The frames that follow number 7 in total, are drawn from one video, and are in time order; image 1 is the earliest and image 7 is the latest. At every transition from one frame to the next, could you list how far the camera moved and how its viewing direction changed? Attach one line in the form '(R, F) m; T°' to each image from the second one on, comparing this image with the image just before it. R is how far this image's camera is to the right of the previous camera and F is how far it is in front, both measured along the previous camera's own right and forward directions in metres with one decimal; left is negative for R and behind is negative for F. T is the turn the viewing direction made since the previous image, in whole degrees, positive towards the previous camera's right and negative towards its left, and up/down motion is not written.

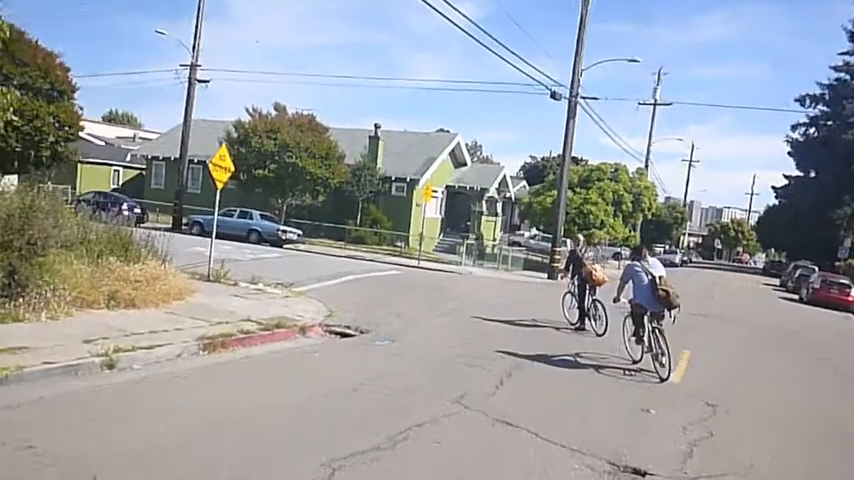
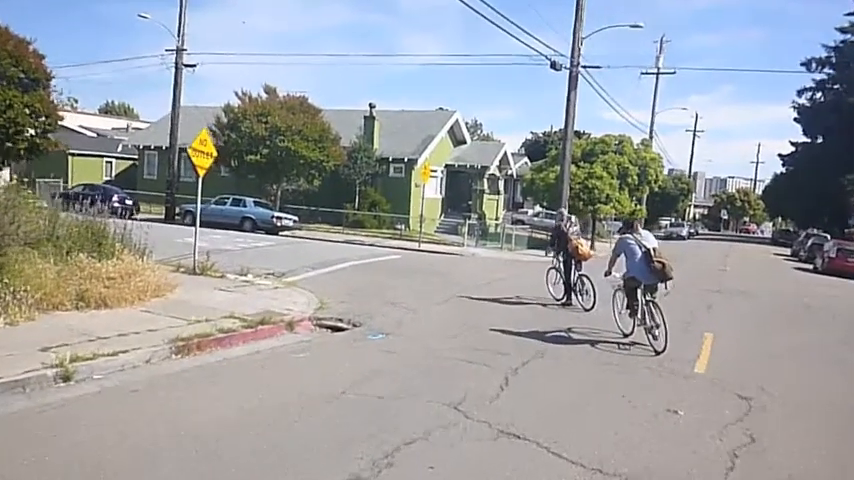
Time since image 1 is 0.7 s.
(+0.2, +1.1) m; 0°
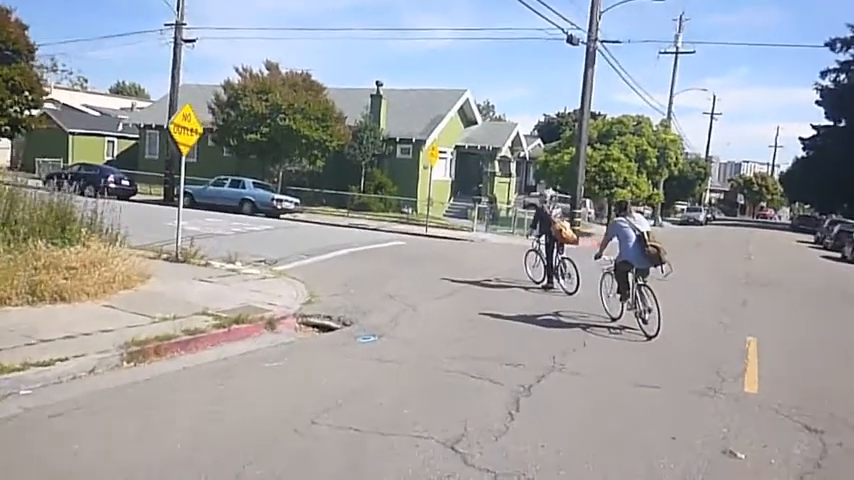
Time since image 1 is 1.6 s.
(+0.2, +1.6) m; -1°
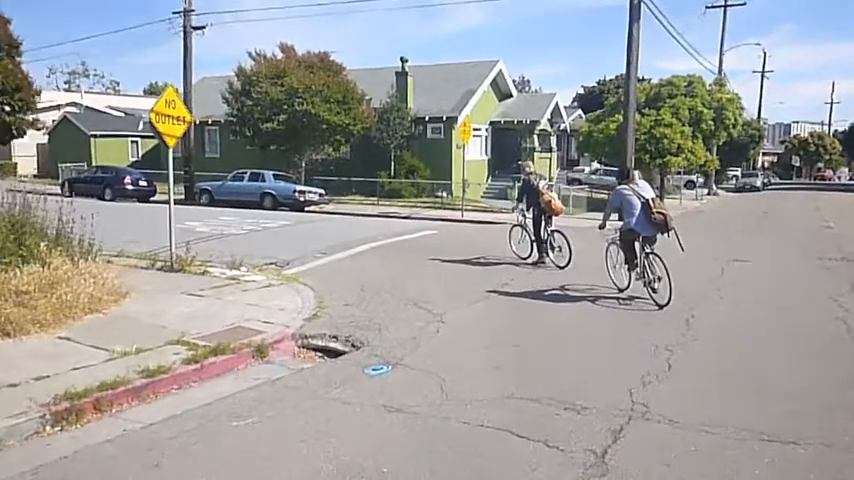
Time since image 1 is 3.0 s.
(+0.2, +2.5) m; -4°
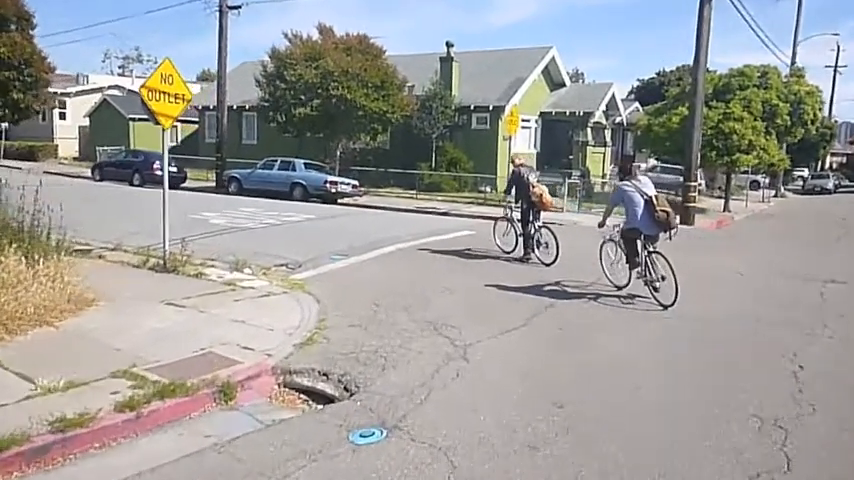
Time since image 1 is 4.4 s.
(+0.3, +2.1) m; -4°
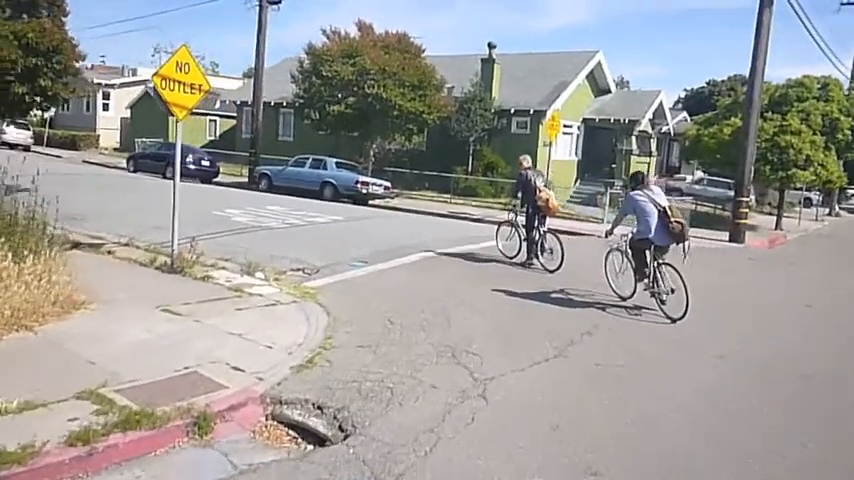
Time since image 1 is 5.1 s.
(+0.2, +1.0) m; -3°
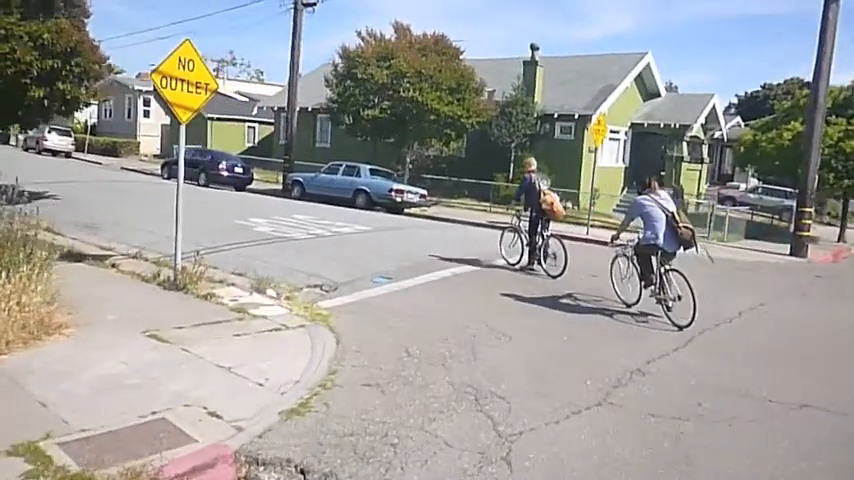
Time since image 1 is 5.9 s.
(+0.2, +1.2) m; -4°
